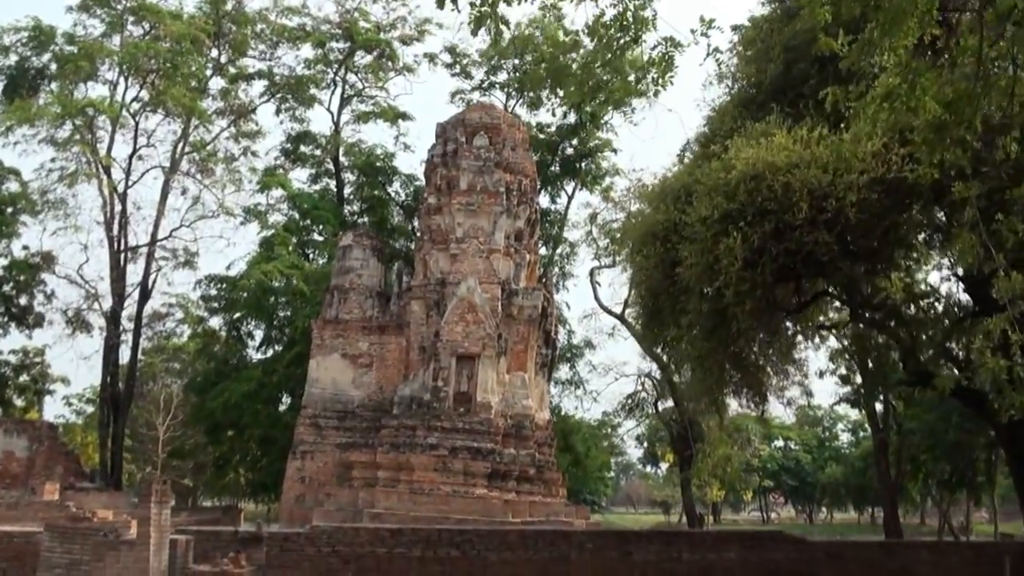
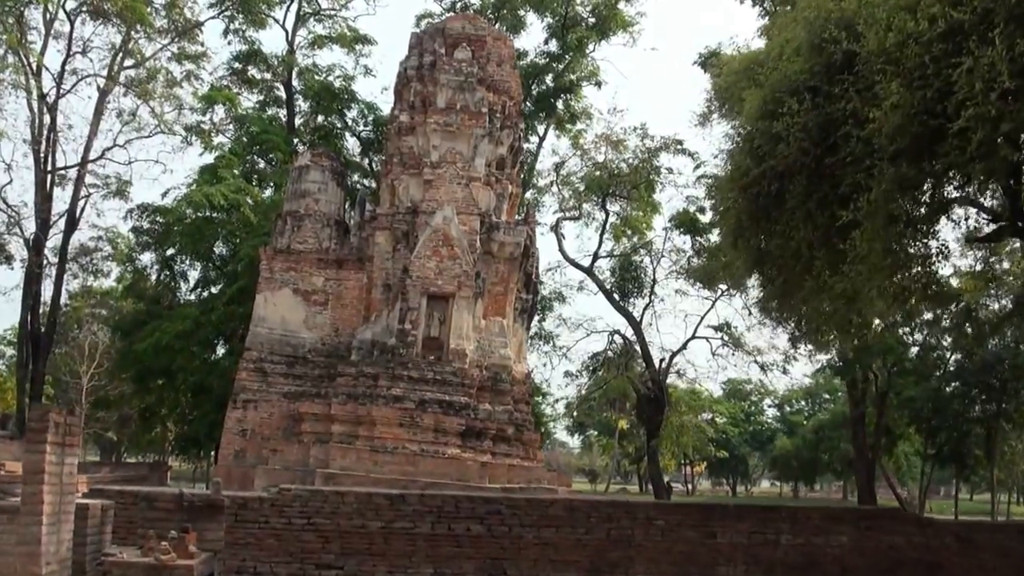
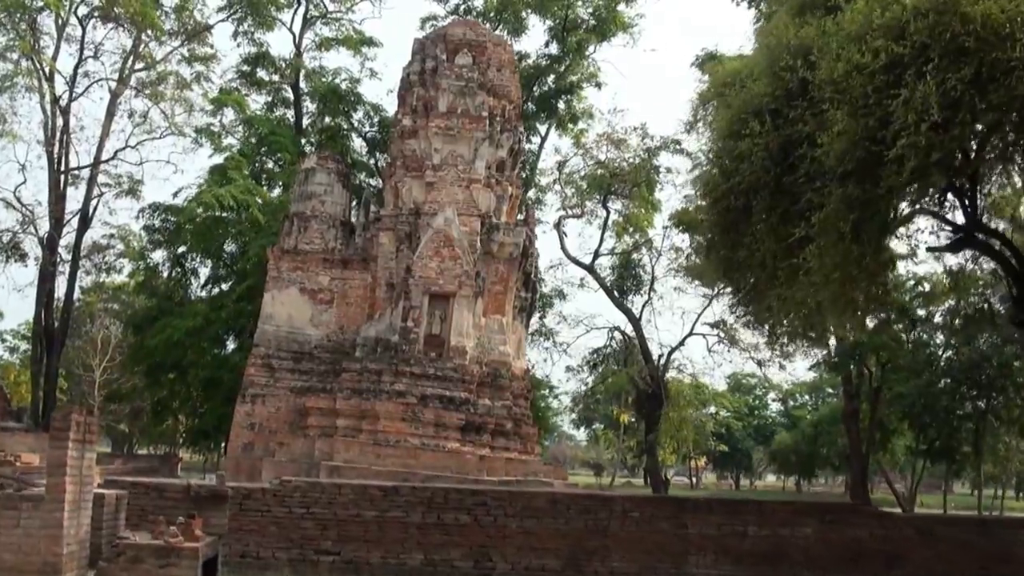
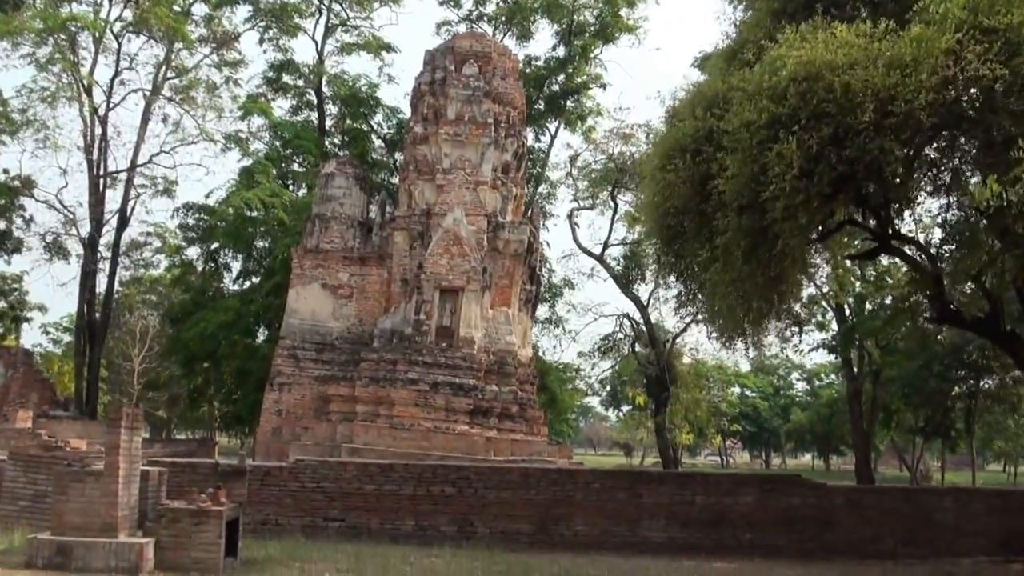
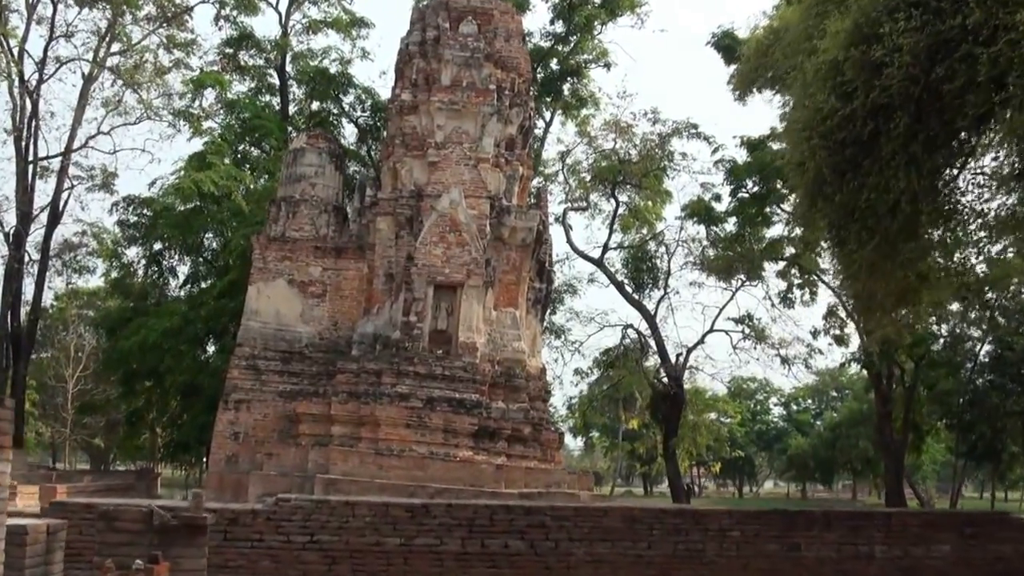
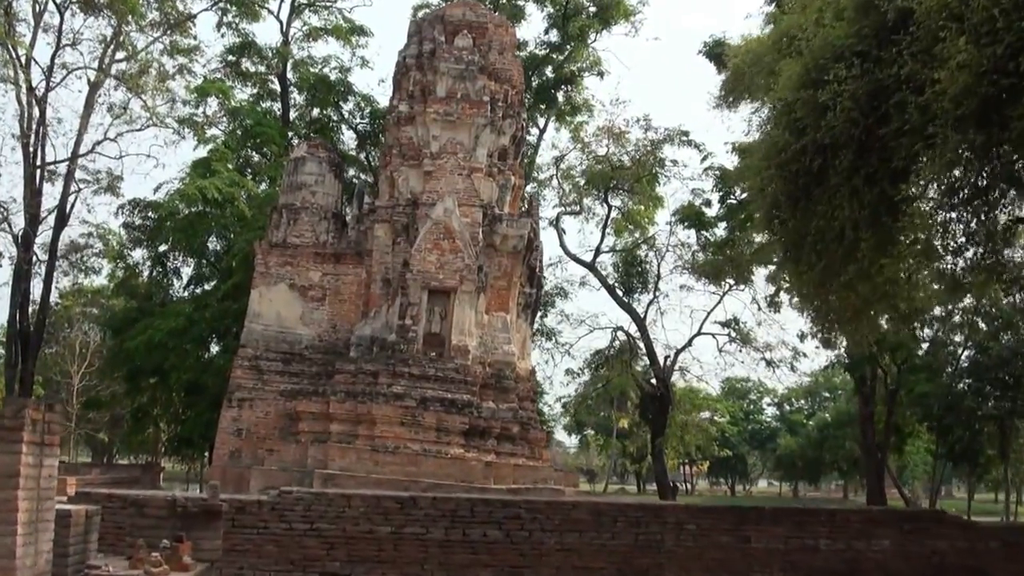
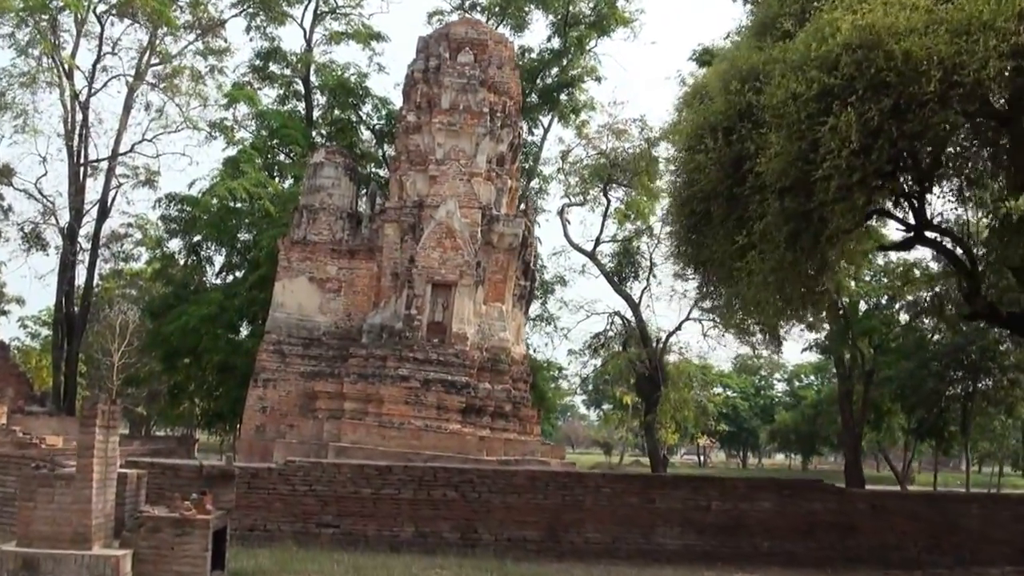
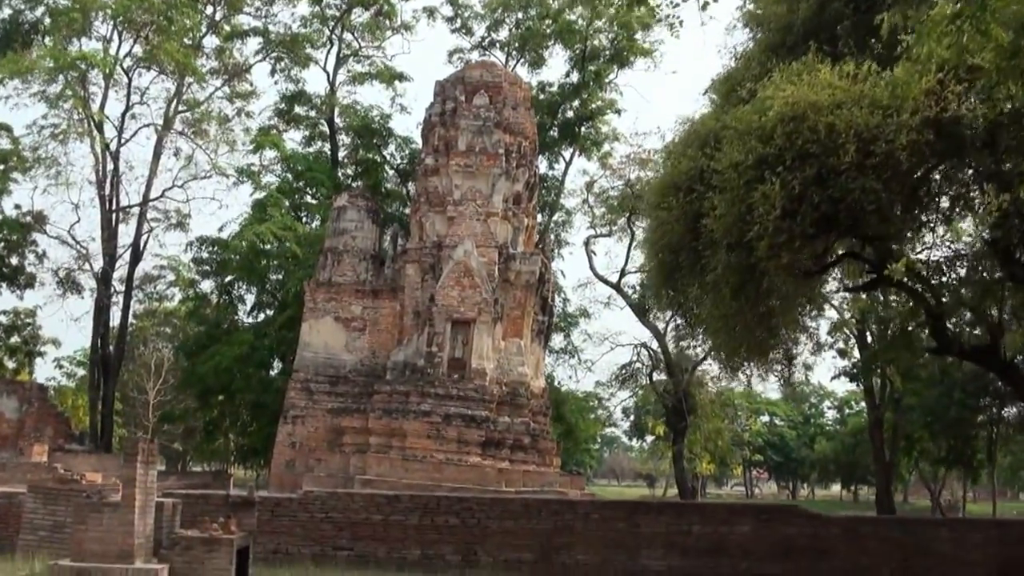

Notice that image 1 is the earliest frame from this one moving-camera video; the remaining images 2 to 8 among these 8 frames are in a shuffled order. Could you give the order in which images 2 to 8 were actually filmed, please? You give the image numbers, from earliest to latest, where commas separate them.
8, 4, 7, 3, 2, 6, 5
